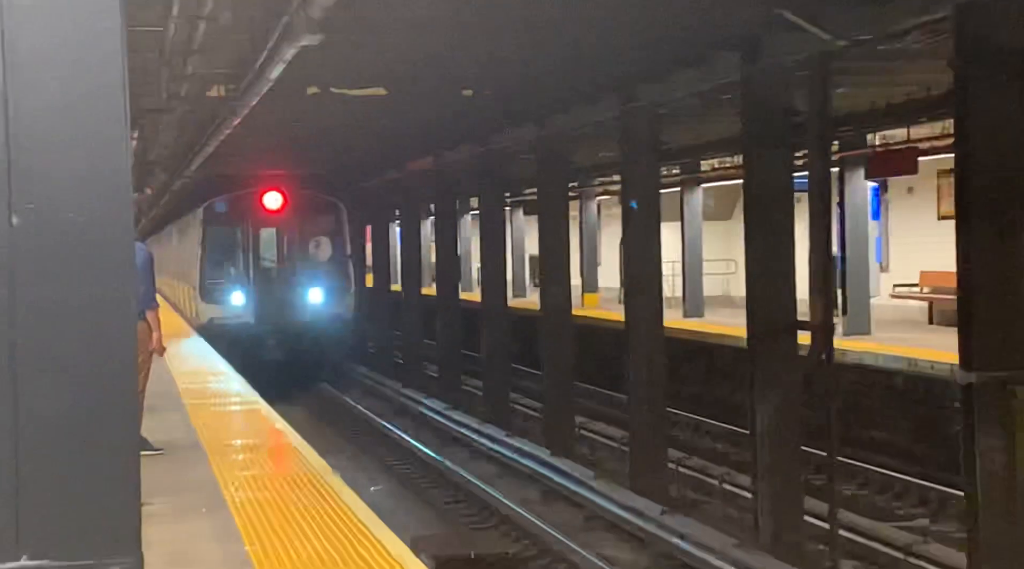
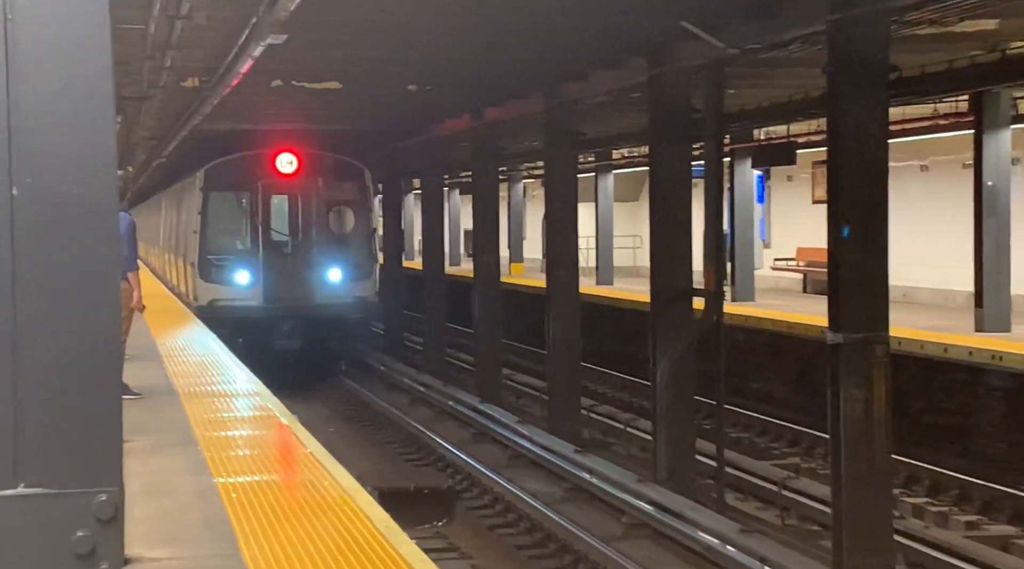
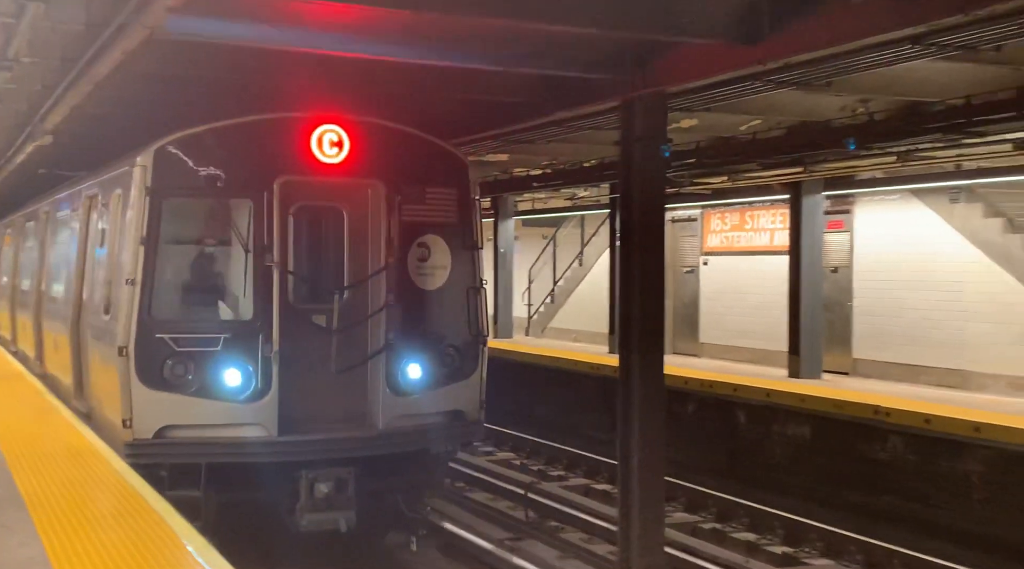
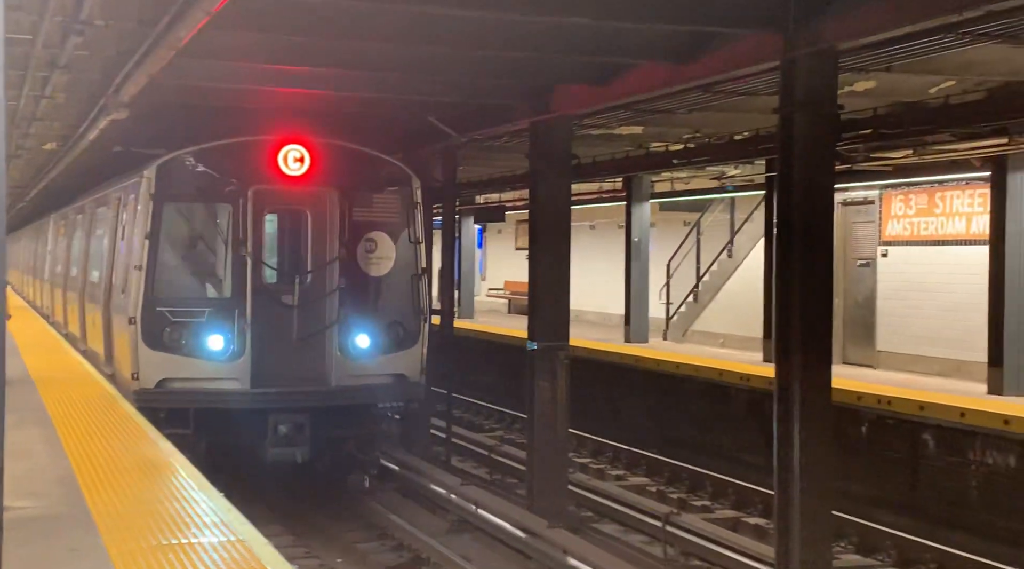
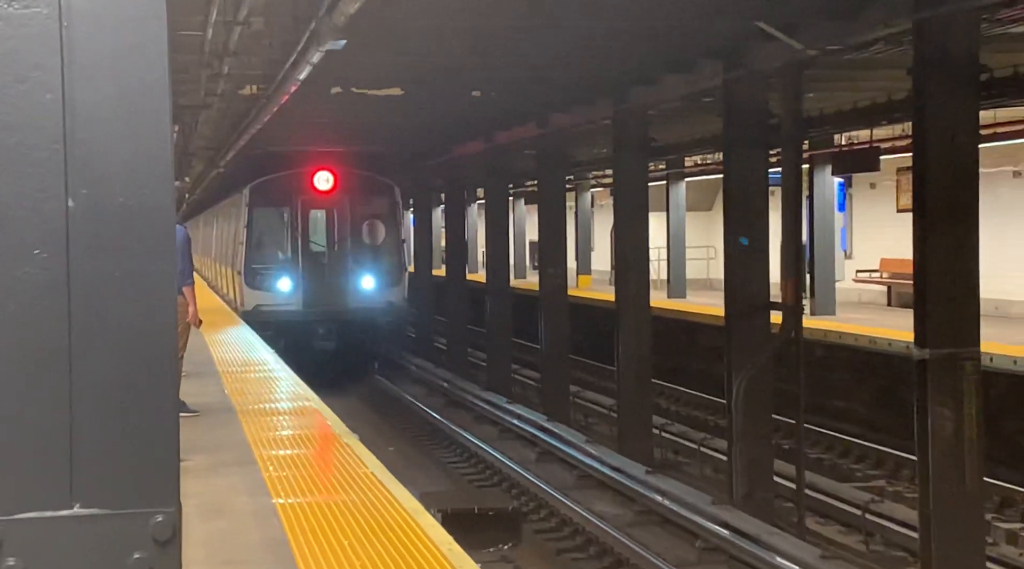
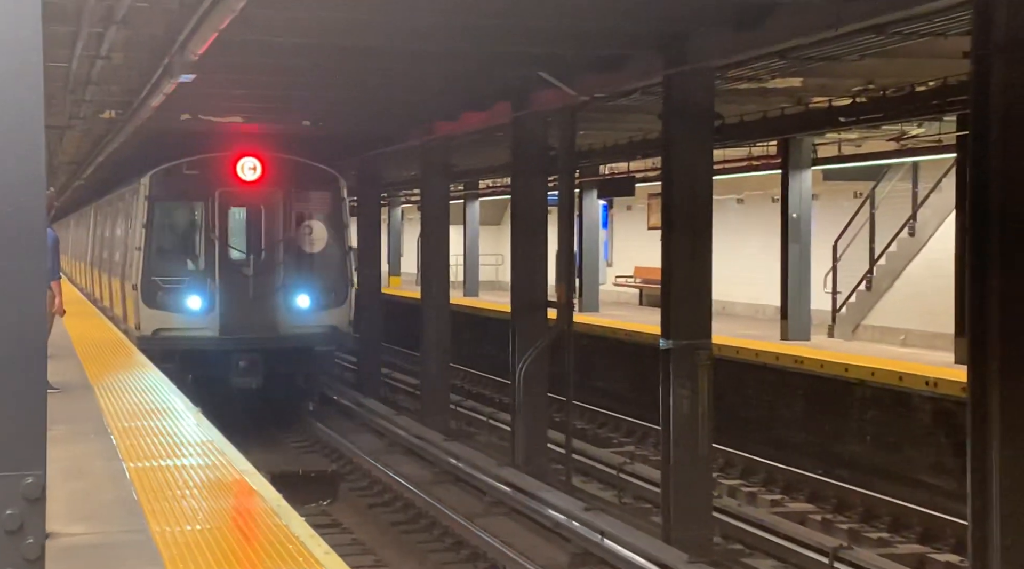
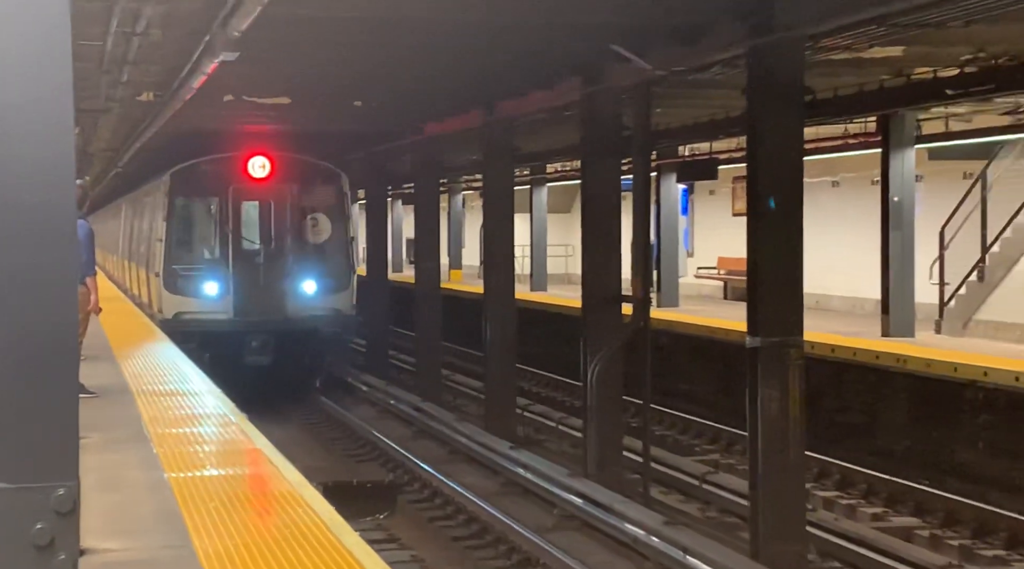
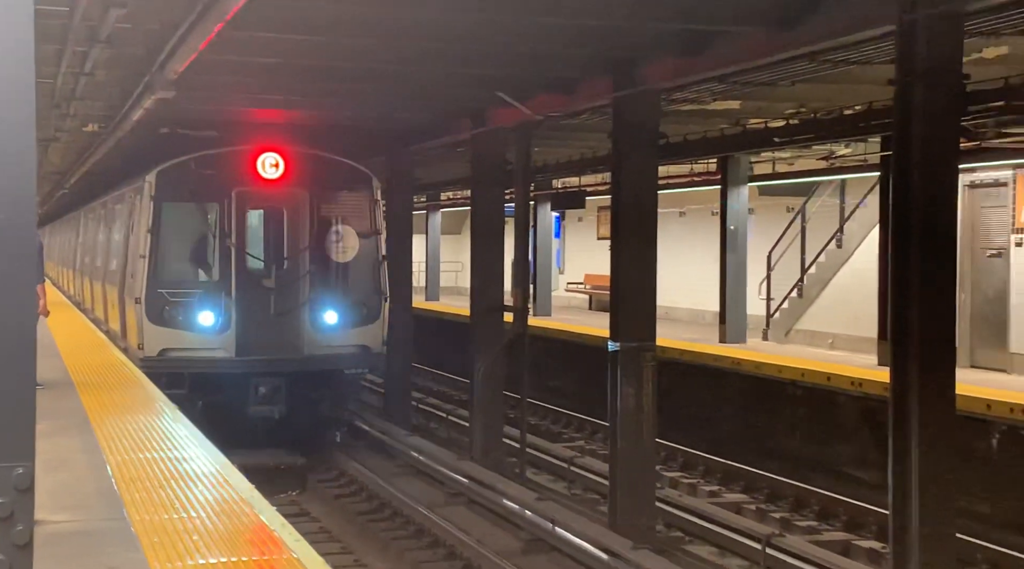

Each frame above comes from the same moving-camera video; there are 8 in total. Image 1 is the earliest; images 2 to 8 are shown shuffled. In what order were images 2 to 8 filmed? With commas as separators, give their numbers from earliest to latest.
5, 2, 7, 6, 8, 4, 3
